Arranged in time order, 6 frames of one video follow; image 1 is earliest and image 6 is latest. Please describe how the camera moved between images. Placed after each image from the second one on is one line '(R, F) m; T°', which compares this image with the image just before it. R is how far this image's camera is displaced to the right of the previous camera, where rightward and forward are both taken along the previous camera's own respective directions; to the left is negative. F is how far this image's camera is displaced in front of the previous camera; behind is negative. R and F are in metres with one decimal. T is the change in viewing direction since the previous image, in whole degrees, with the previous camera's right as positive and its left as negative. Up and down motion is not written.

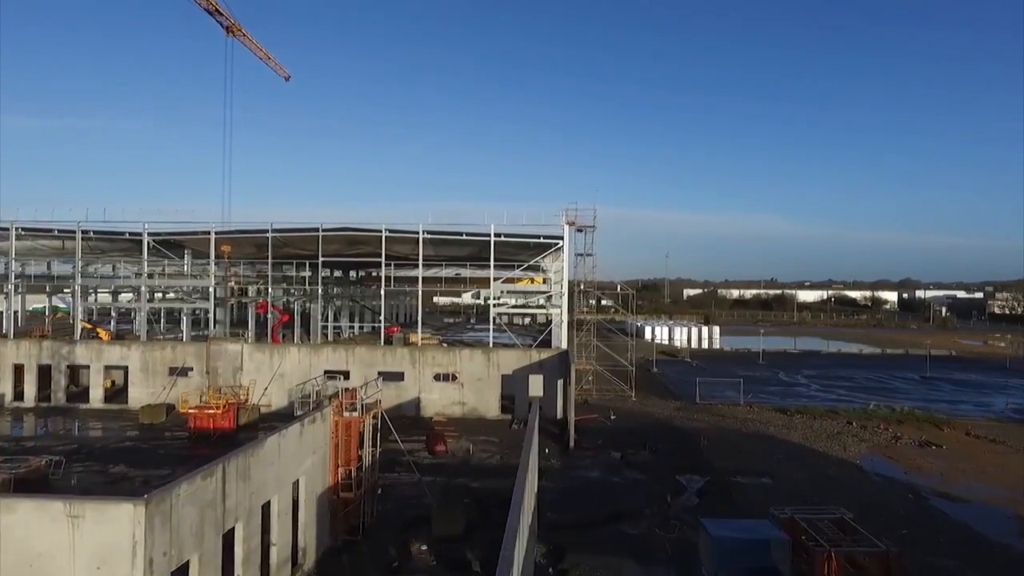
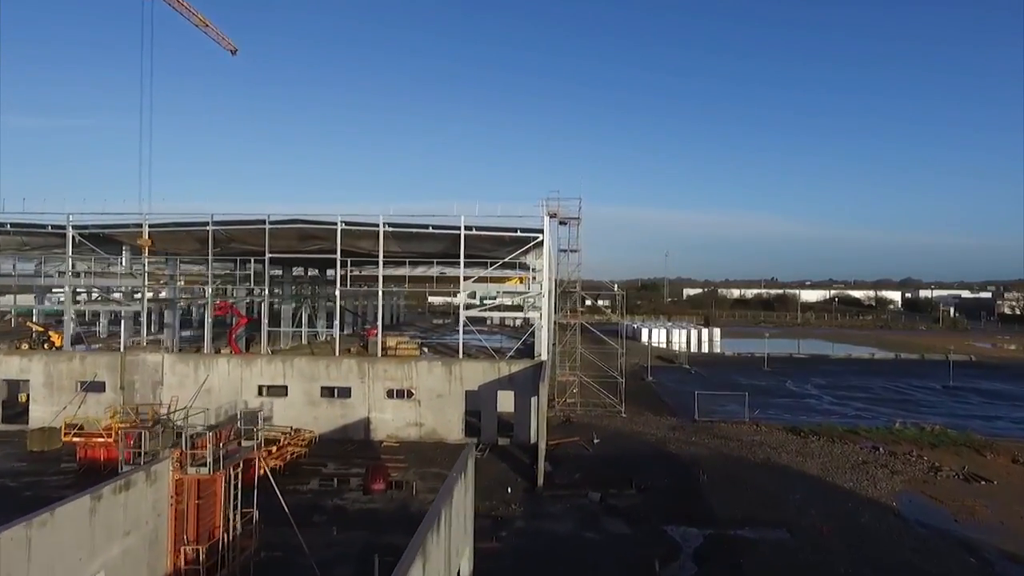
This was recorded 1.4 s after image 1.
(+0.5, +3.2) m; 0°
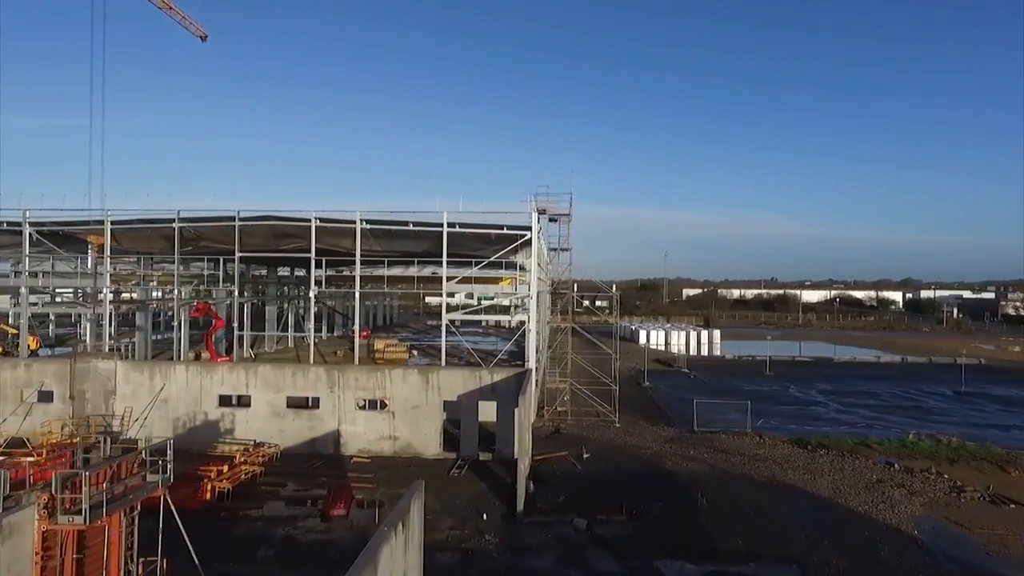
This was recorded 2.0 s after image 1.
(+0.2, +1.5) m; 0°
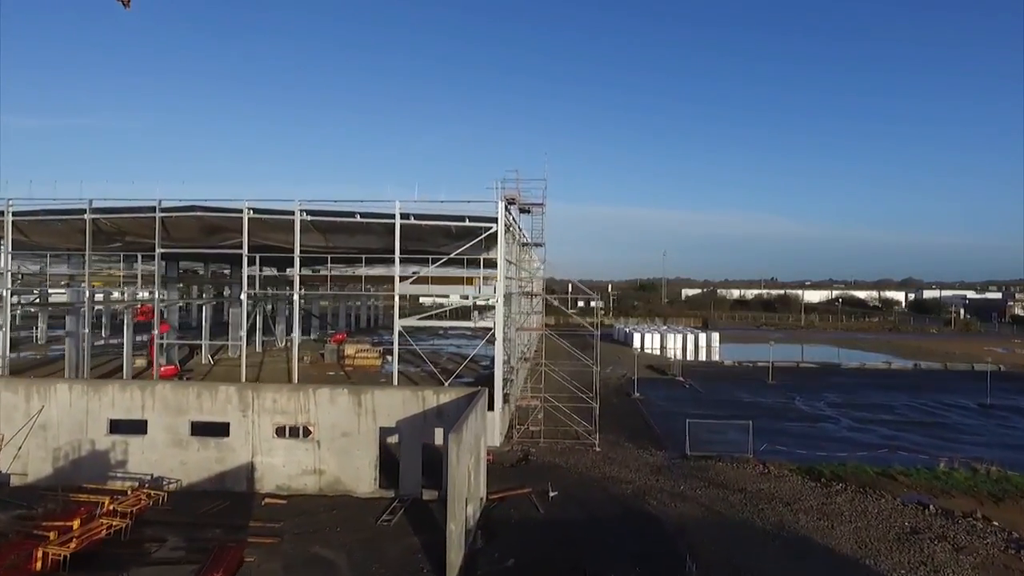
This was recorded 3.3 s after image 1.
(+0.5, +3.0) m; 0°
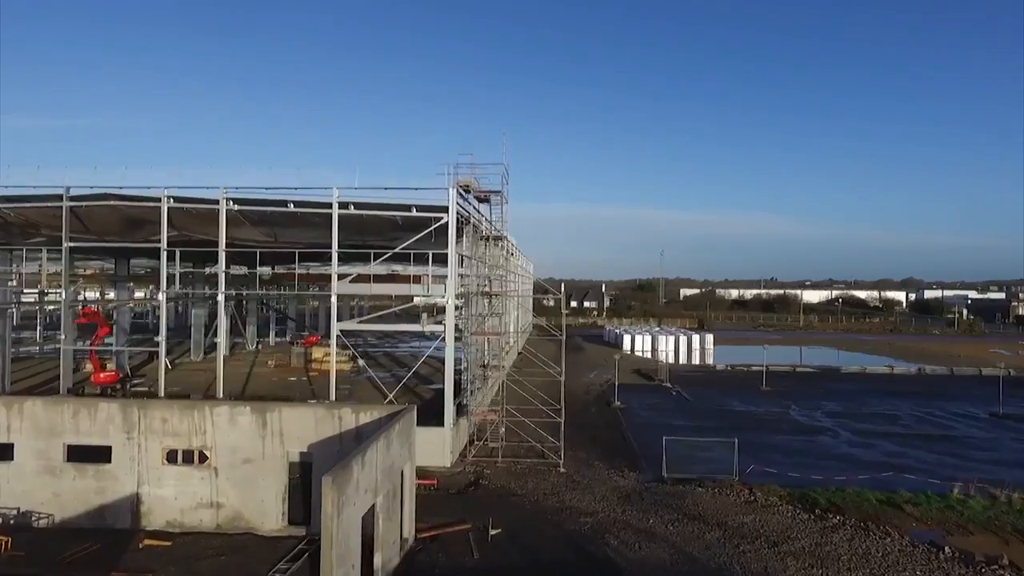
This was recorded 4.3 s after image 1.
(+0.6, +2.2) m; 0°
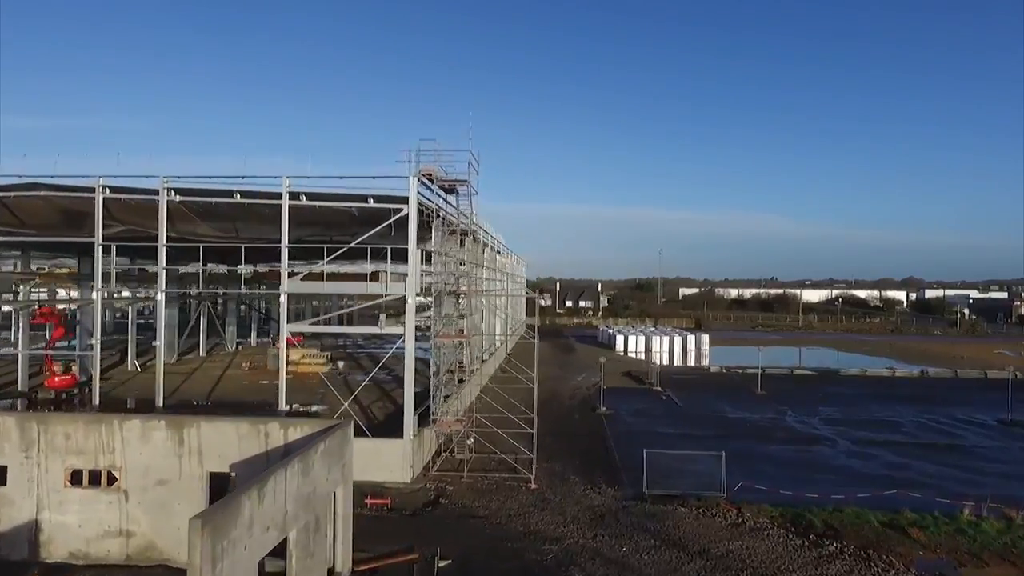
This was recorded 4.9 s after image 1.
(+0.4, +1.4) m; 0°
